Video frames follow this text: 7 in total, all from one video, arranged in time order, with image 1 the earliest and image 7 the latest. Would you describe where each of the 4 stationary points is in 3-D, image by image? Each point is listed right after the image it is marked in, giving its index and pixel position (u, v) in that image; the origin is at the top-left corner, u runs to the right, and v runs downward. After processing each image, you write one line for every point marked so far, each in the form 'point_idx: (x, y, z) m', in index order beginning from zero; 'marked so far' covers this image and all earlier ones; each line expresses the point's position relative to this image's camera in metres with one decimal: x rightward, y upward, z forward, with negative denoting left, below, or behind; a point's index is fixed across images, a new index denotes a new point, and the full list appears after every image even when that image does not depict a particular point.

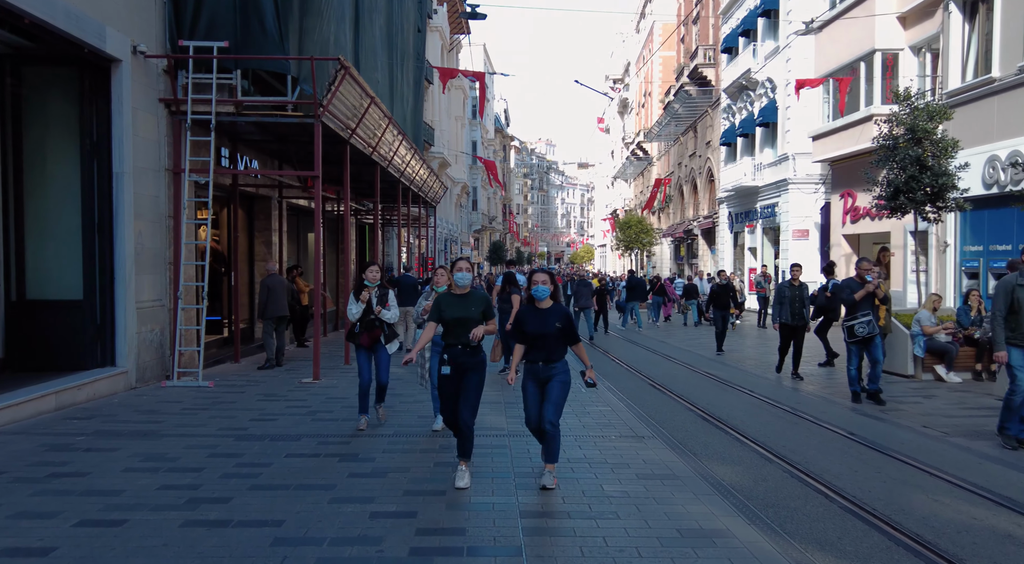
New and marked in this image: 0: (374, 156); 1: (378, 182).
0: (-2.8, +2.5, +16.2) m
1: (-2.8, +2.1, +17.2) m
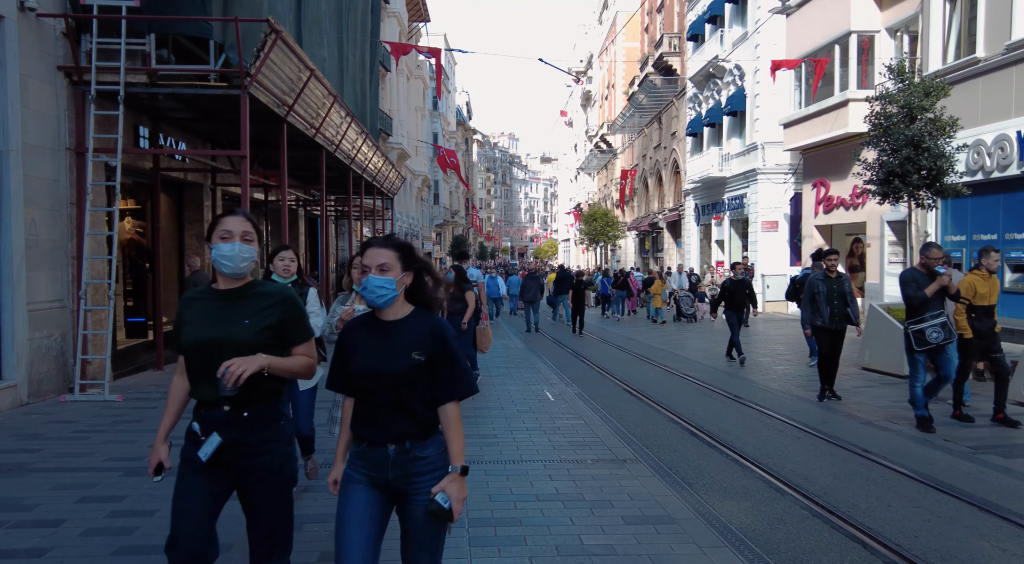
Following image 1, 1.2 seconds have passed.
0: (-3.5, +2.6, +14.7) m
1: (-3.6, +2.2, +15.8) m
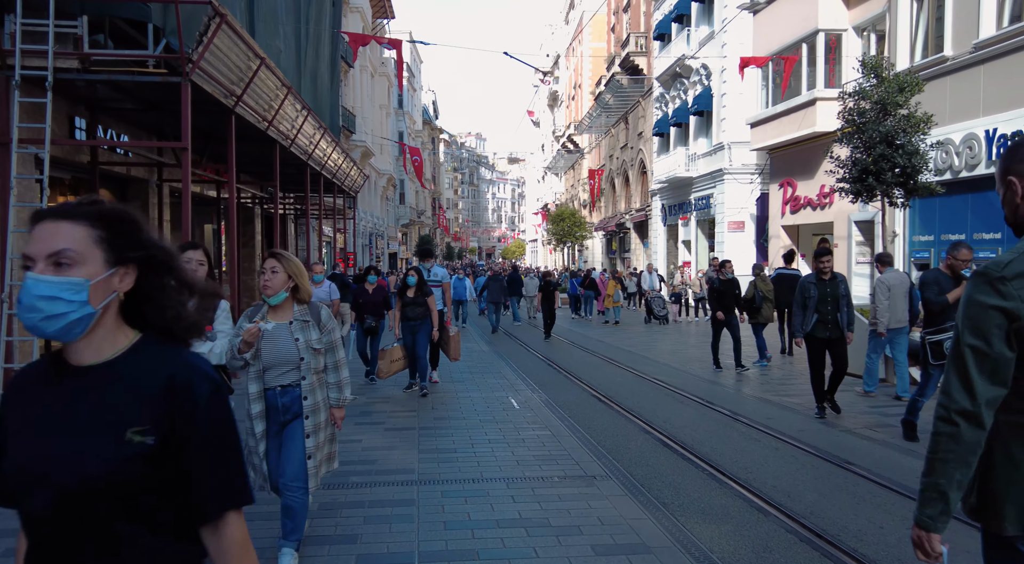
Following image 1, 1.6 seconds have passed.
0: (-4.1, +2.6, +14.0) m
1: (-4.3, +2.2, +15.1) m
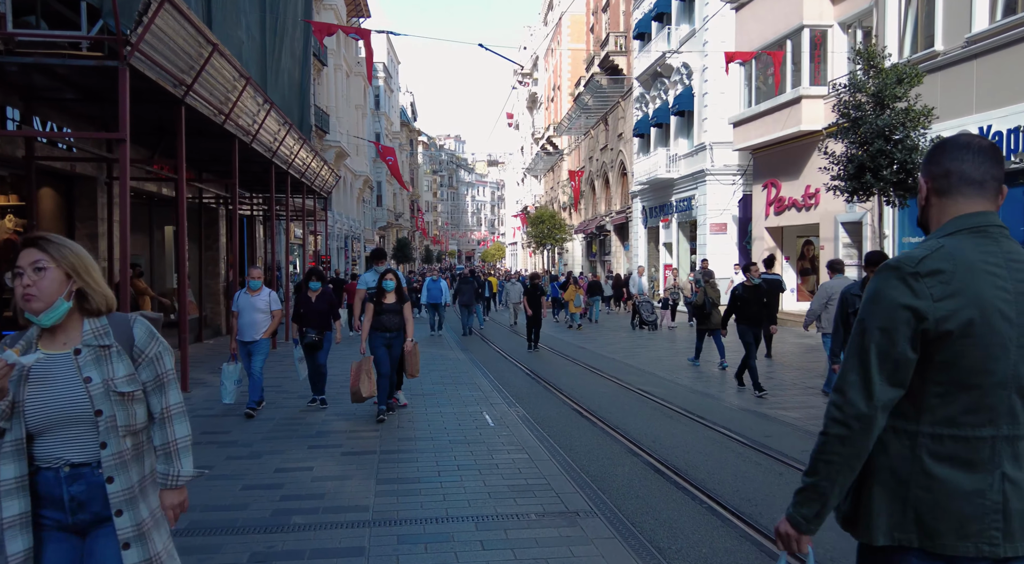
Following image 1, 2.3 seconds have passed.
0: (-4.5, +2.5, +13.1) m
1: (-4.7, +2.1, +14.2) m
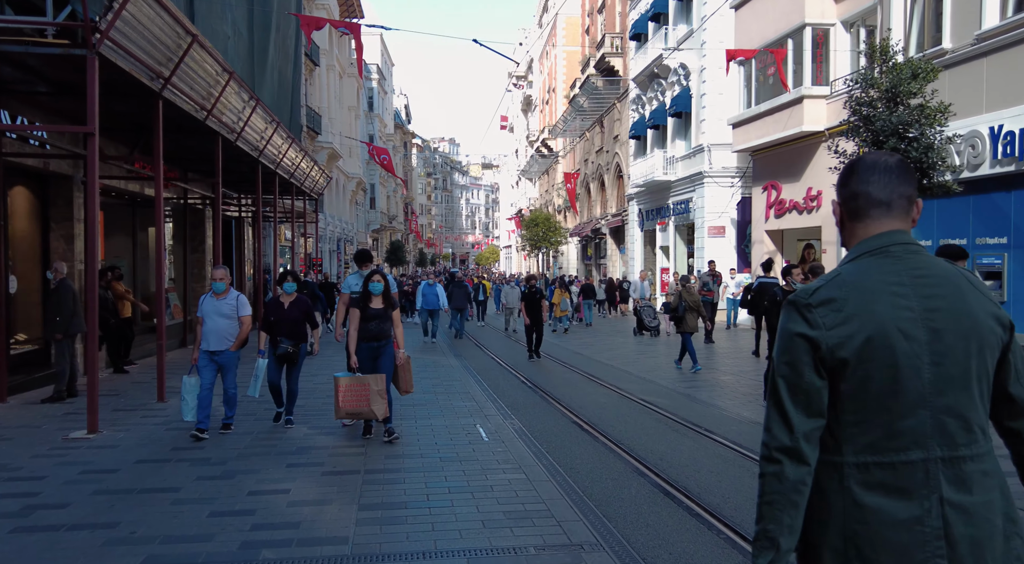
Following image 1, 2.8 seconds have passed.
0: (-4.6, +2.4, +12.6) m
1: (-4.8, +2.0, +13.6) m
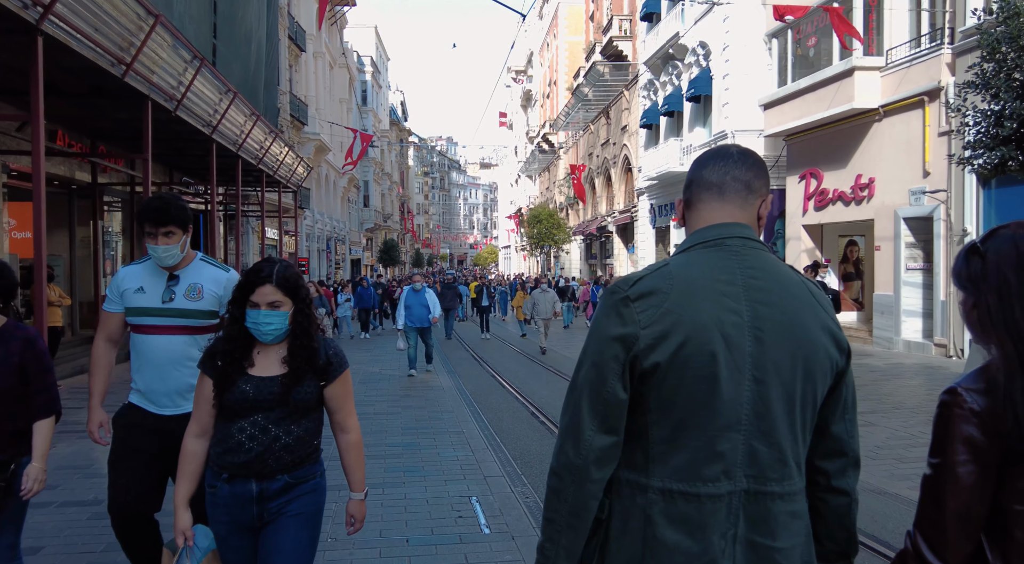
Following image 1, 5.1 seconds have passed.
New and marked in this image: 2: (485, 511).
0: (-4.5, +2.4, +9.8) m
1: (-4.7, +2.0, +10.8) m
2: (-0.2, -1.5, +5.4) m
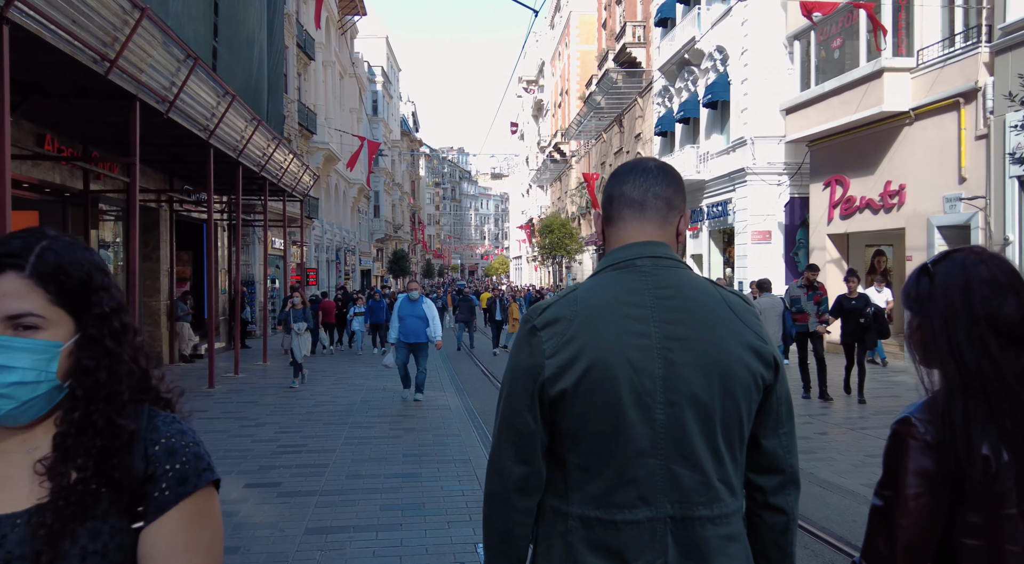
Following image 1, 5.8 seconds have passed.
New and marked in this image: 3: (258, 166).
0: (-4.4, +2.3, +9.1) m
1: (-4.6, +1.9, +10.1) m
2: (-0.1, -1.6, +4.6) m
3: (-5.0, +2.3, +16.5) m
